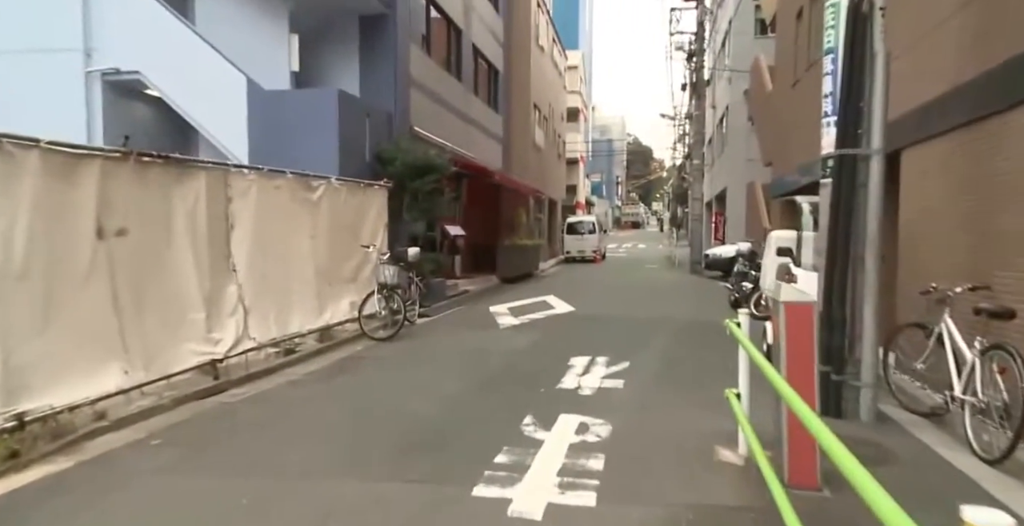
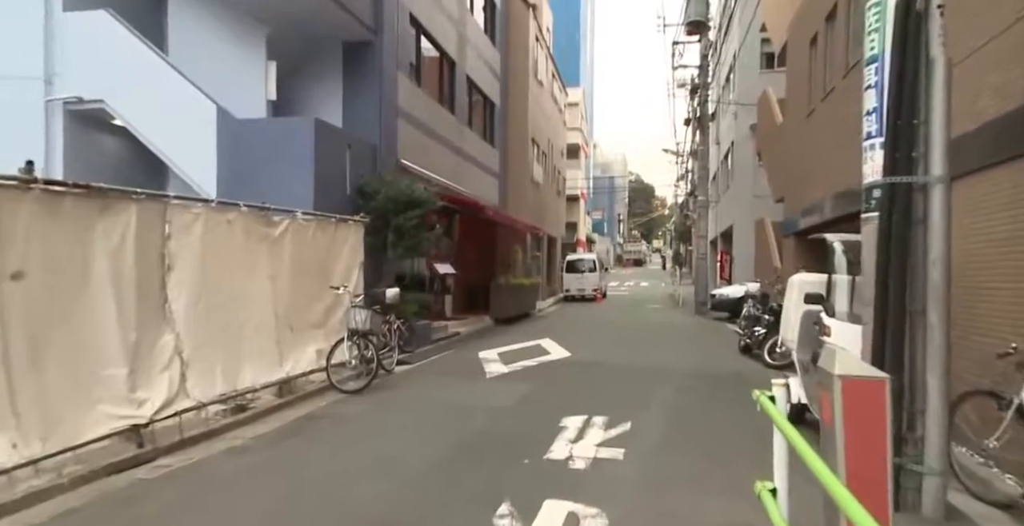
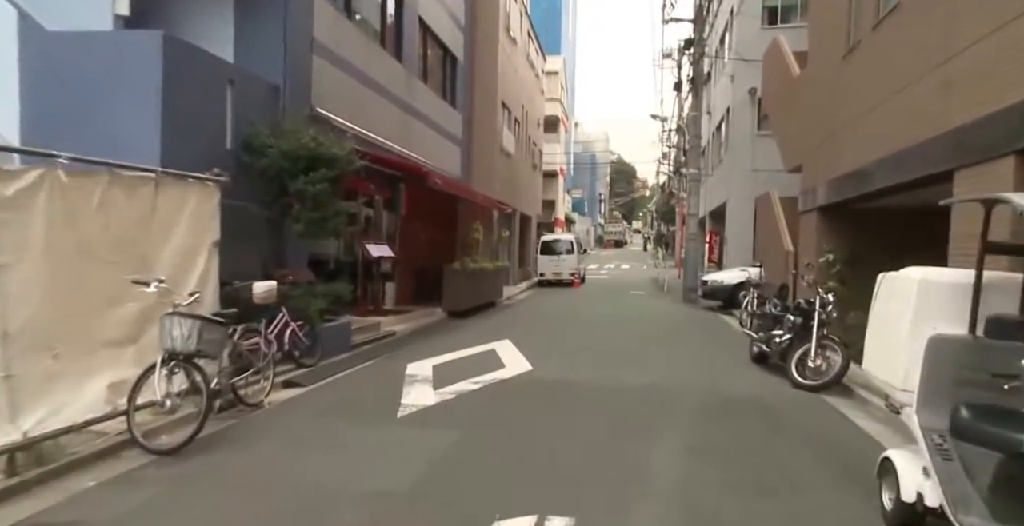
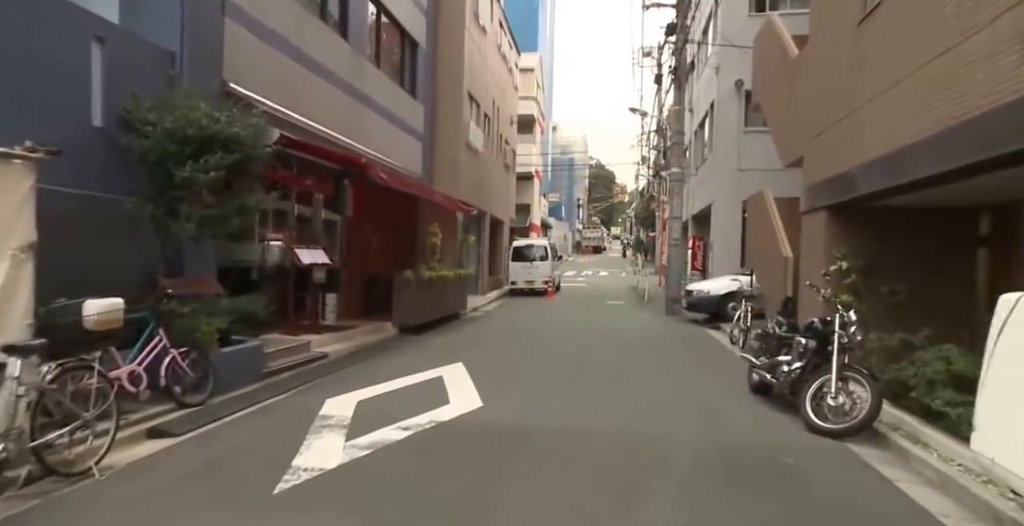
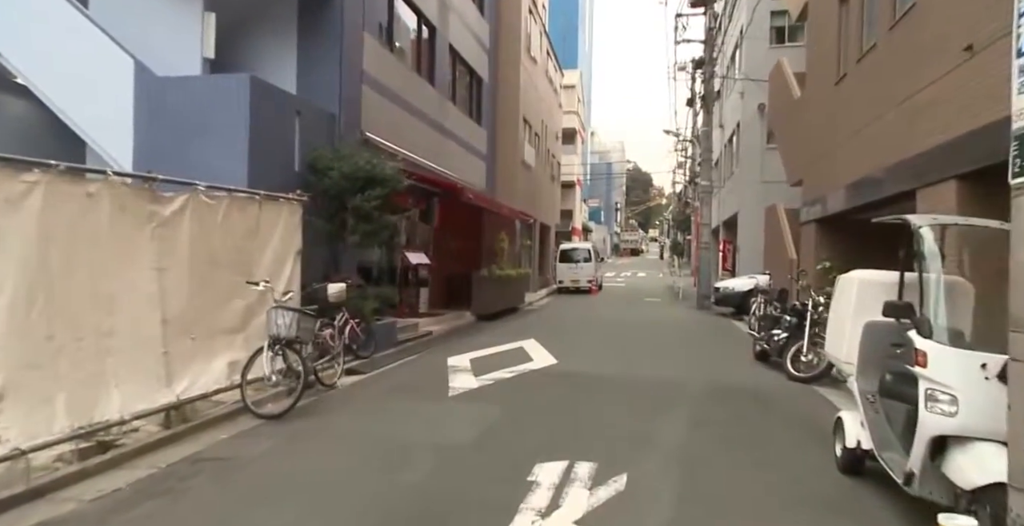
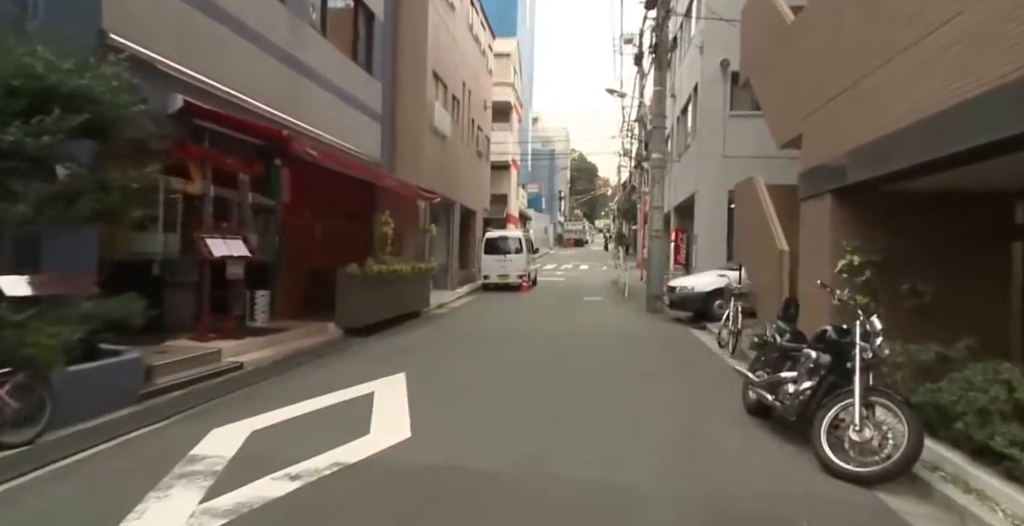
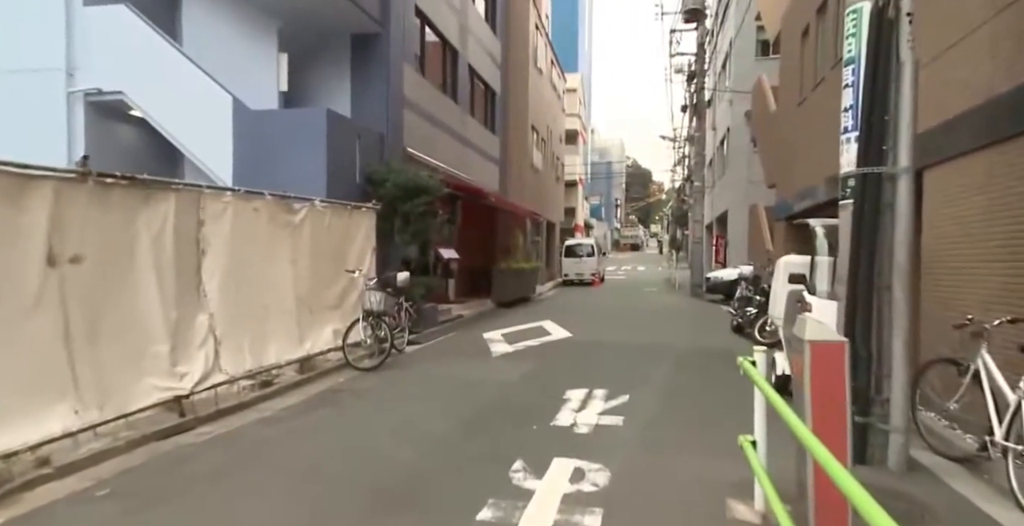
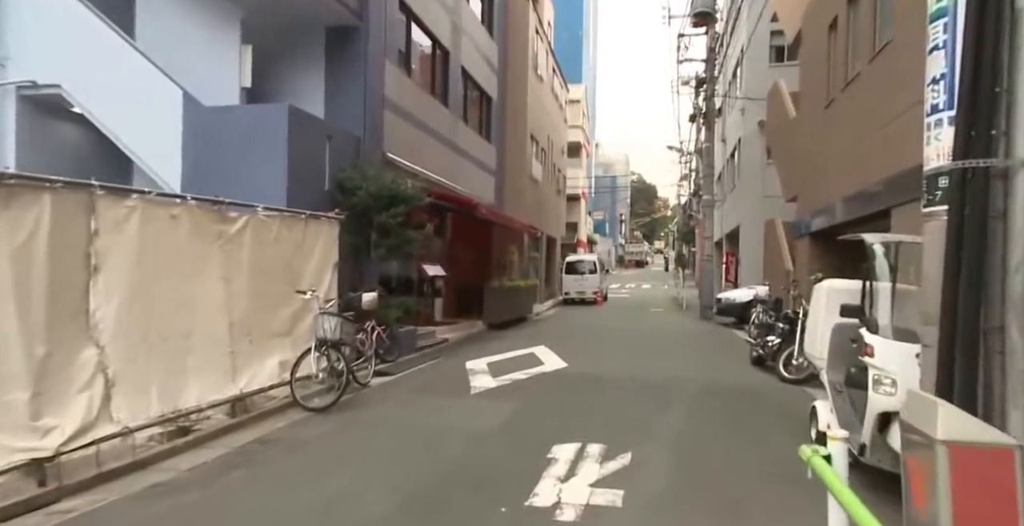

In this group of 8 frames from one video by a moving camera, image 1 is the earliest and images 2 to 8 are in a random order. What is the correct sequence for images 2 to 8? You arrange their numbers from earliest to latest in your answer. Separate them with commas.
7, 2, 8, 5, 3, 4, 6
